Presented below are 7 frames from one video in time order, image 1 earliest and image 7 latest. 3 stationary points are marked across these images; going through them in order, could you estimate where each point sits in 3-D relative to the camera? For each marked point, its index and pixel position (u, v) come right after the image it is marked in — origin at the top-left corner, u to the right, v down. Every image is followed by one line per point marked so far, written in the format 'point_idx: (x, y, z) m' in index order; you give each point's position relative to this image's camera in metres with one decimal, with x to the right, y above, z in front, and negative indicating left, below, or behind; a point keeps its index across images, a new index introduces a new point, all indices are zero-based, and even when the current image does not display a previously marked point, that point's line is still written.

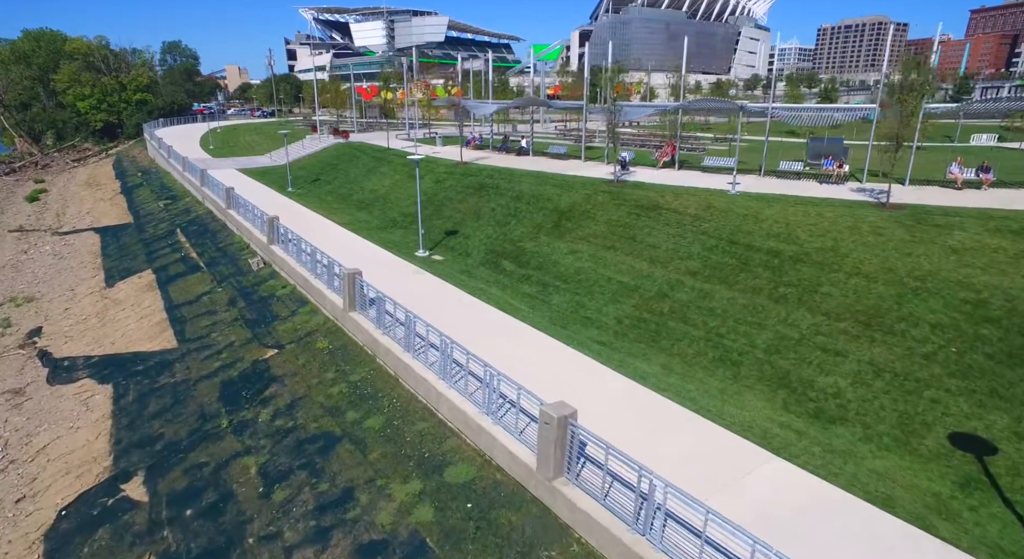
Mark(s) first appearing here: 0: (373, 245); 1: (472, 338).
0: (-4.3, +0.9, +16.6) m
1: (-0.8, -1.2, +10.6) m
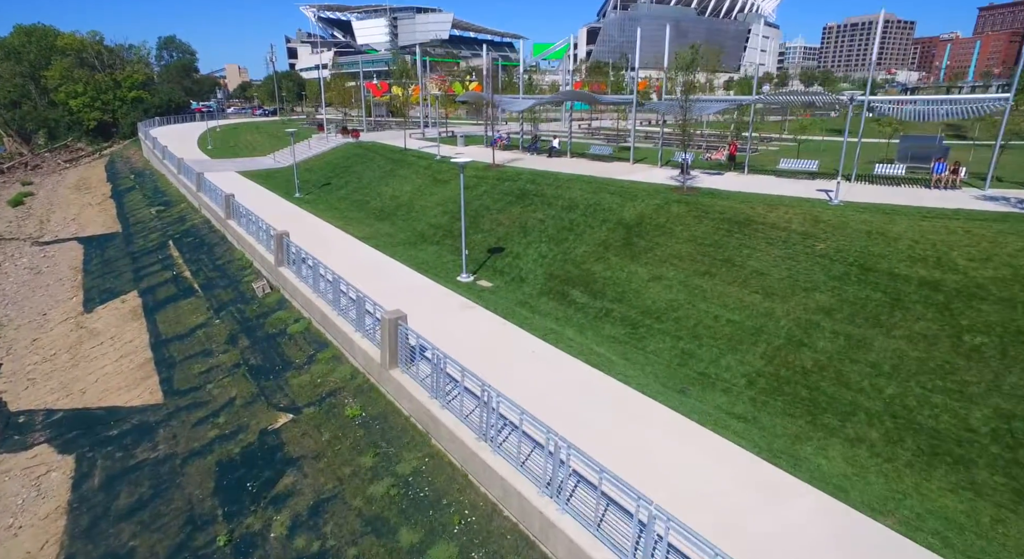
0: (-2.7, +0.2, +13.6) m
1: (+0.7, -1.9, +7.7) m
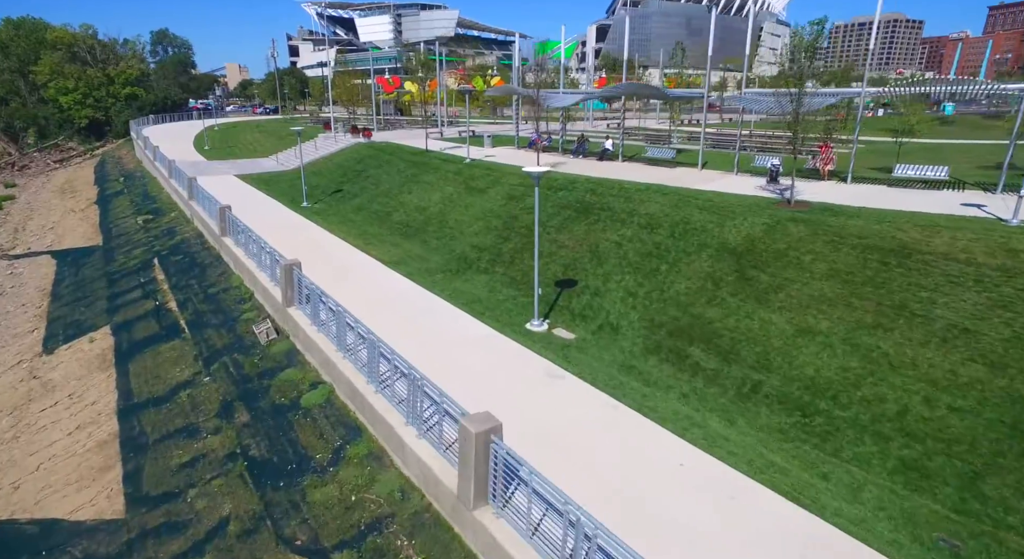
0: (-1.1, -0.7, +10.4) m
1: (+2.3, -2.8, +4.5) m
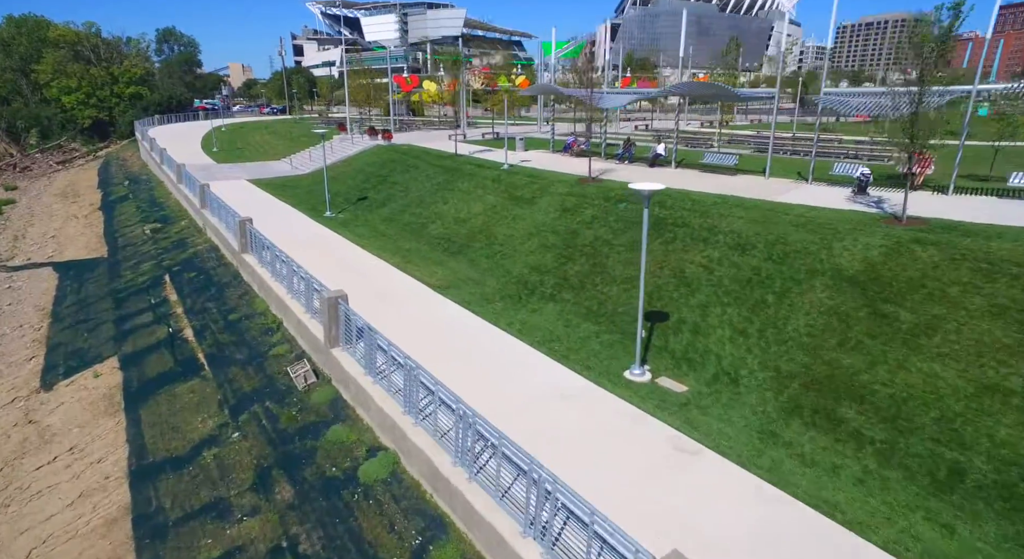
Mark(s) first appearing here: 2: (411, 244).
0: (+0.3, -1.2, +8.6) m
1: (+3.7, -3.3, +2.7) m
2: (-2.8, +1.0, +14.9) m
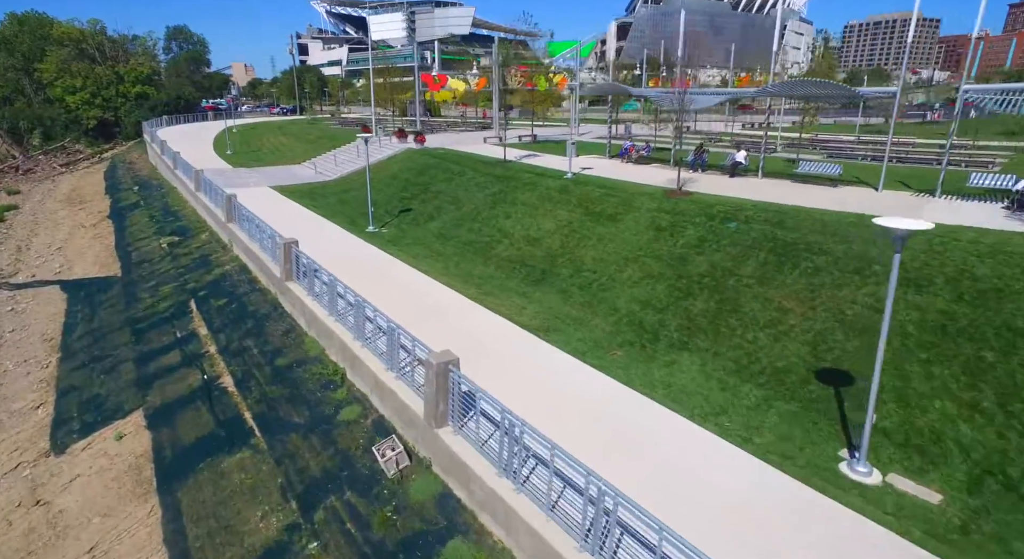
0: (+2.3, -1.9, +6.5) m
1: (+5.7, -4.1, +0.6) m
2: (-0.8, +0.3, +12.7) m
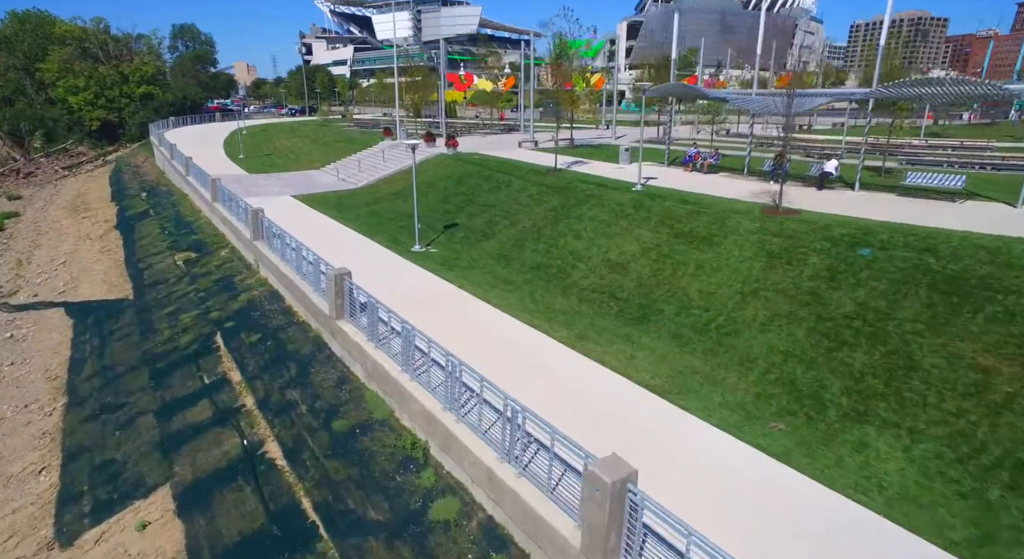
0: (+4.0, -2.7, +4.6) m
1: (+7.4, -4.8, -1.4) m
2: (+1.0, -0.5, +10.8) m
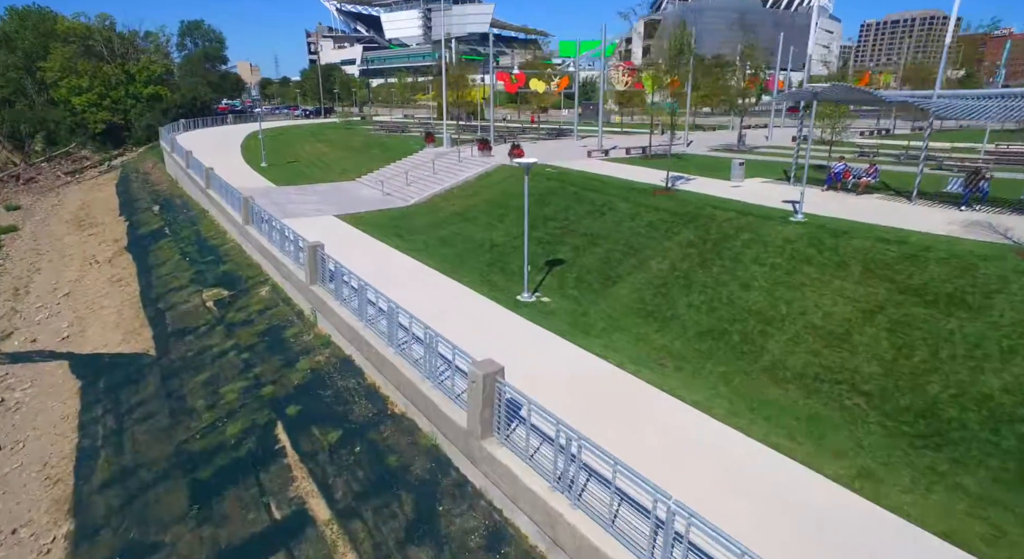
0: (+6.9, -3.9, +1.2) m
1: (+10.3, -6.0, -4.7) m
2: (+3.9, -1.7, +7.5) m
